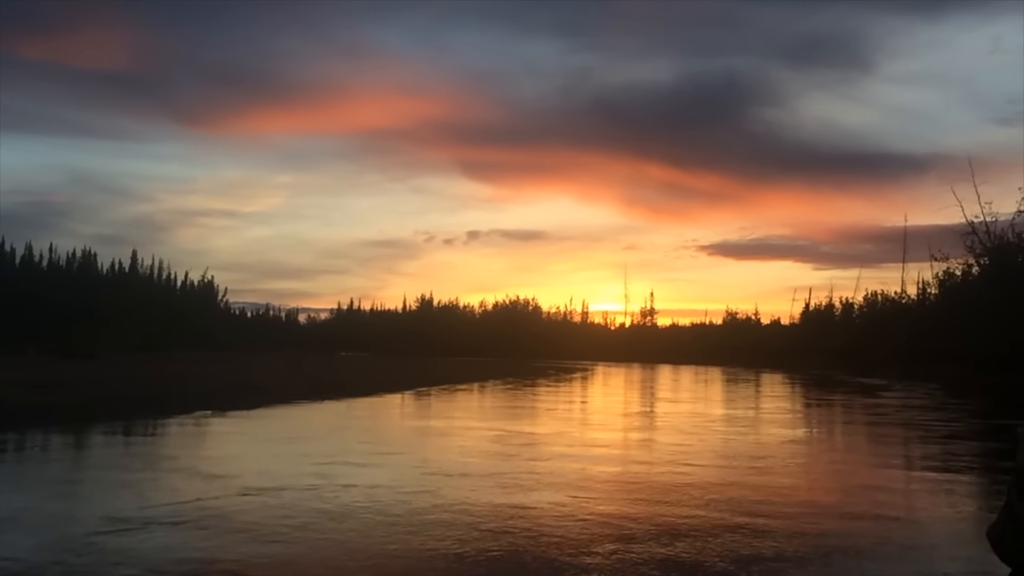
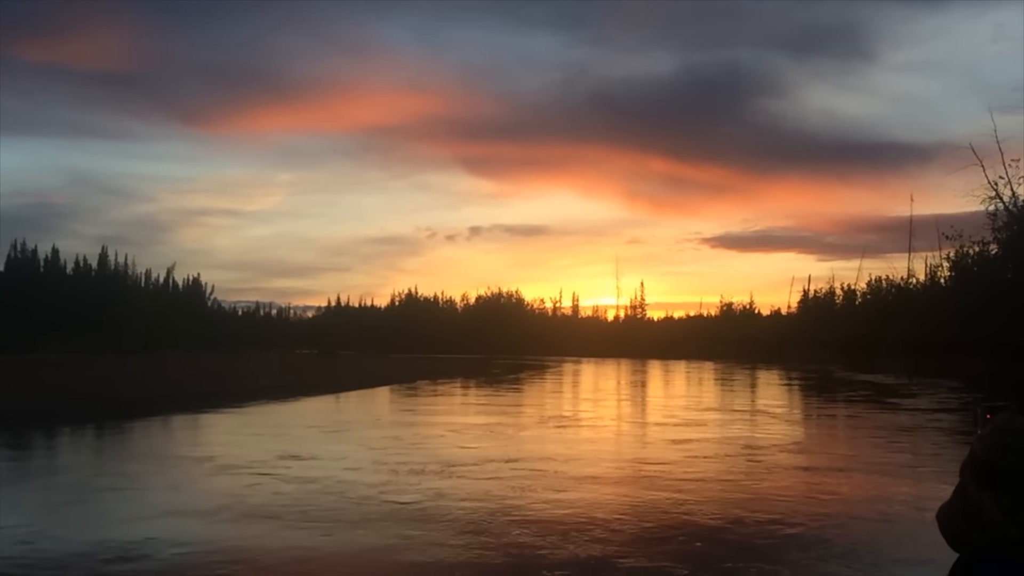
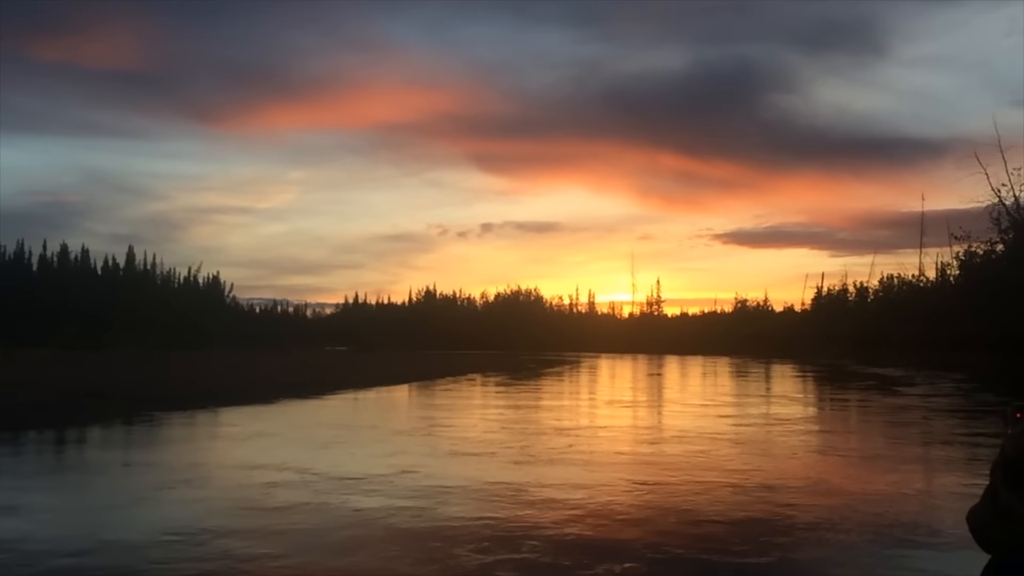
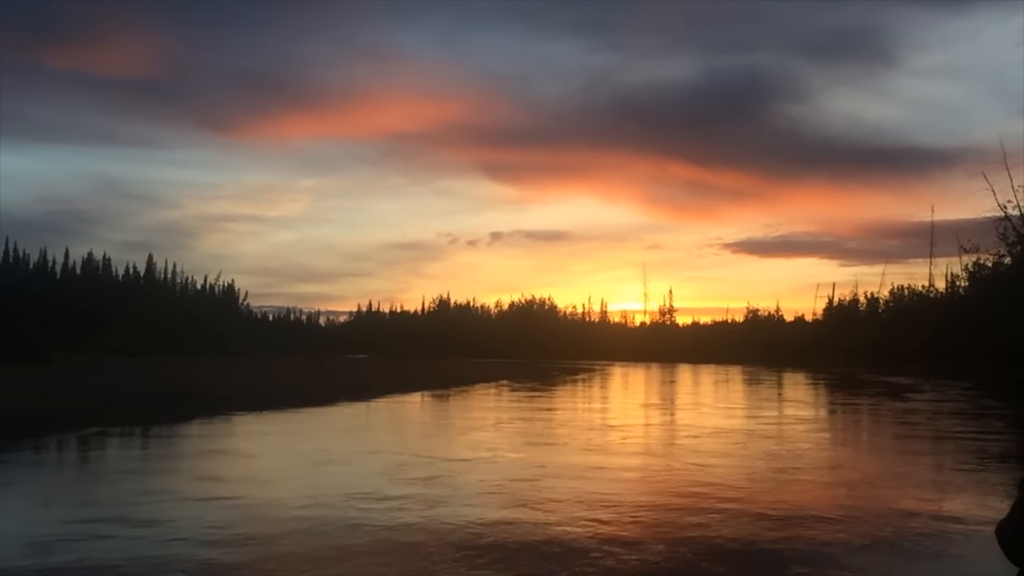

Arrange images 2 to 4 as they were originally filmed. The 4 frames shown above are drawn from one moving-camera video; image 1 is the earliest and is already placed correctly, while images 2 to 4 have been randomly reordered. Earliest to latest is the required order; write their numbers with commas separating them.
4, 3, 2
